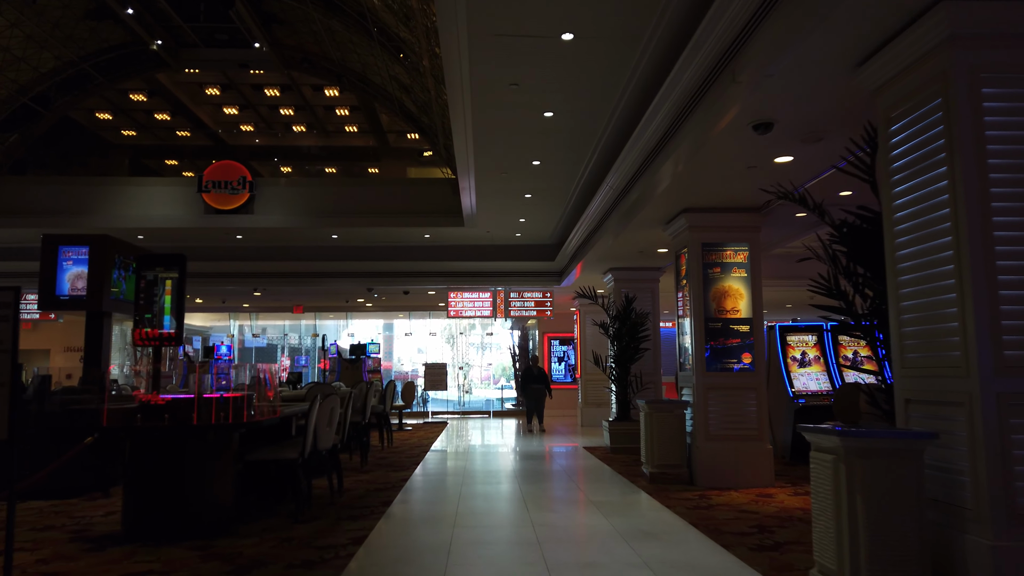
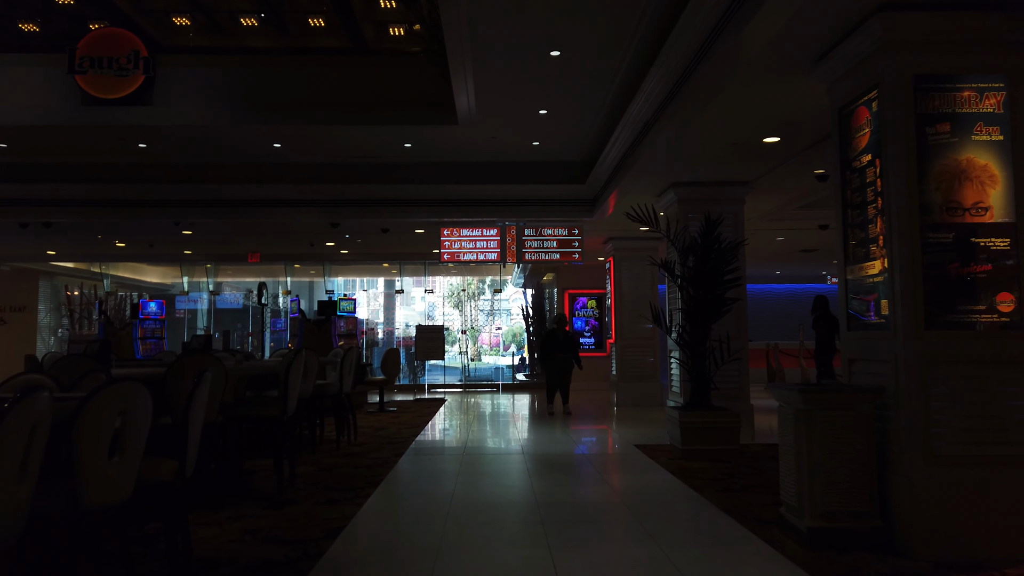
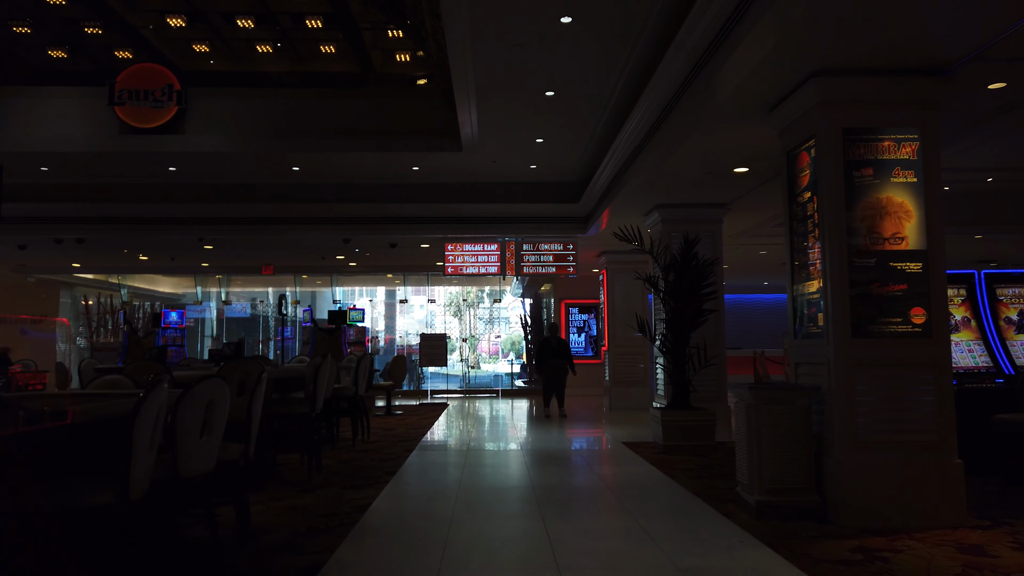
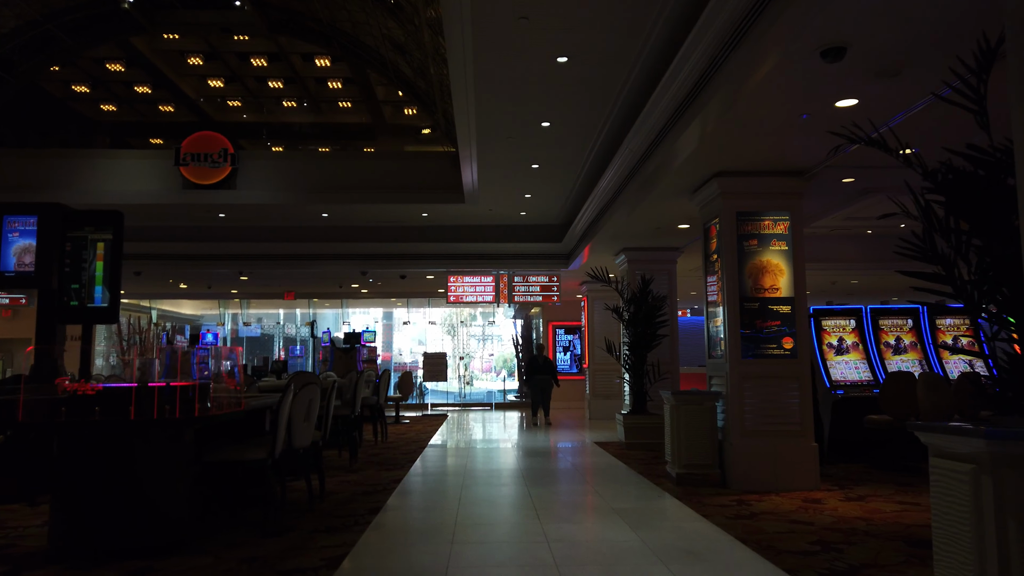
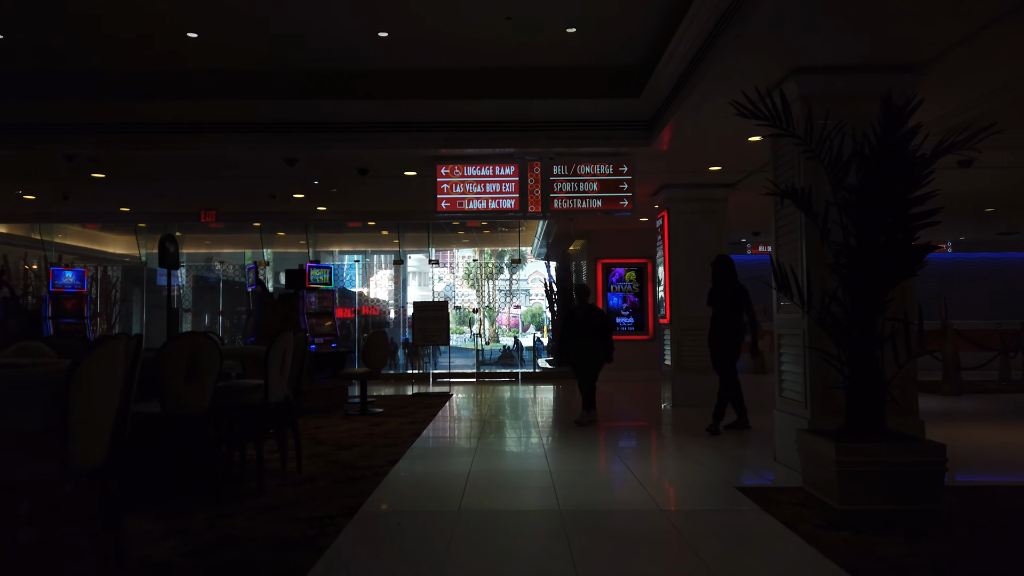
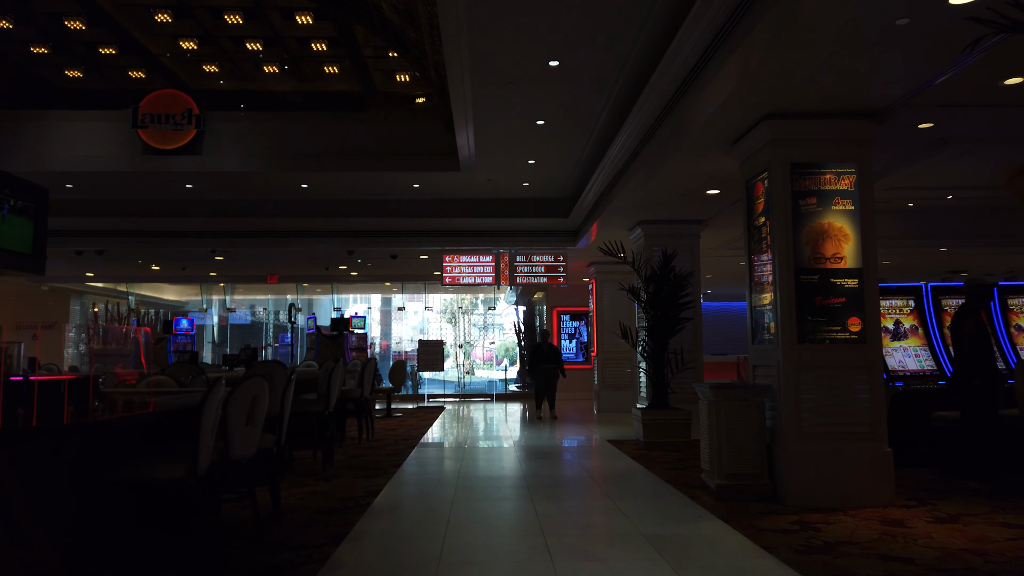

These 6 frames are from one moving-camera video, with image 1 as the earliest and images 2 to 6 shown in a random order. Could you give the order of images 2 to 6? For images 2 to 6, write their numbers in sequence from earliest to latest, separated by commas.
4, 6, 3, 2, 5
